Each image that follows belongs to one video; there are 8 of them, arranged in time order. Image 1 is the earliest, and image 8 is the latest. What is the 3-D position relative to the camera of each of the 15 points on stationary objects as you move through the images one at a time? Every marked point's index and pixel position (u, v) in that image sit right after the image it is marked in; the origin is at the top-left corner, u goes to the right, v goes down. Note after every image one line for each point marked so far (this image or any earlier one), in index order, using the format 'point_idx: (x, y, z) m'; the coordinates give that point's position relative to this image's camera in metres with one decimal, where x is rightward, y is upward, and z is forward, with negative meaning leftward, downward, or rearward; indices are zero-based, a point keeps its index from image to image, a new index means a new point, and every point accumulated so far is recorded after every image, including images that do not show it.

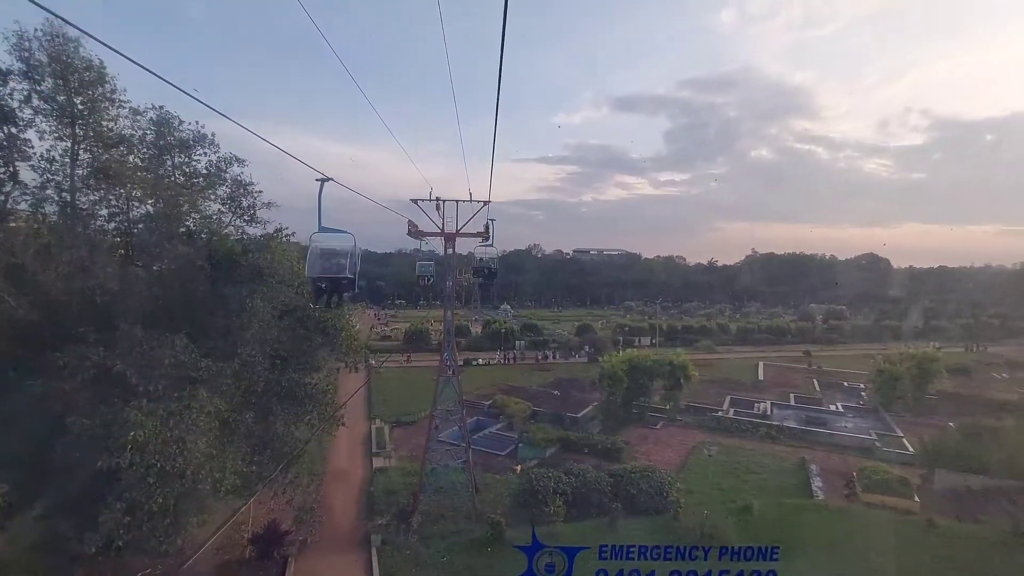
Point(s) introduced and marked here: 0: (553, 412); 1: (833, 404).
0: (+1.2, -3.5, +14.0) m
1: (+10.7, -3.9, +16.7) m
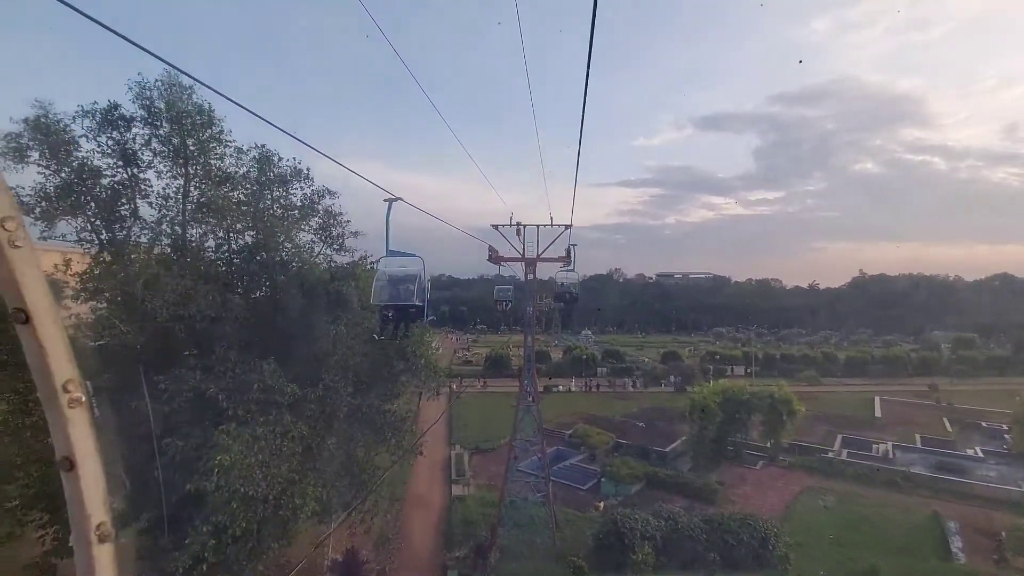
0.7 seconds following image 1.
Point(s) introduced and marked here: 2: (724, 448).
0: (+3.3, -4.2, +13.2) m
1: (+13.2, -4.6, +14.4) m
2: (+5.3, -4.0, +12.6) m
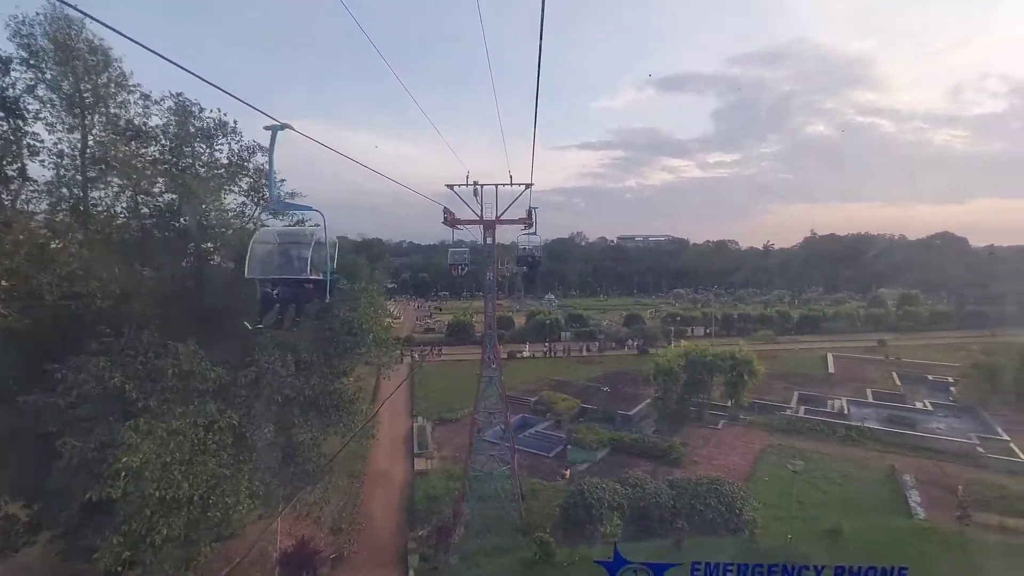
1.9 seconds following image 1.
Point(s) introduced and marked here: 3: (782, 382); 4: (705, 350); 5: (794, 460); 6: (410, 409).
0: (+2.4, -3.2, +13.2) m
1: (+12.1, -3.4, +15.1) m
2: (+4.4, -3.1, +12.7) m
3: (+8.9, -3.1, +16.6) m
4: (+5.0, -1.6, +13.1) m
5: (+5.8, -3.5, +10.3) m
6: (-3.1, -3.8, +15.6) m
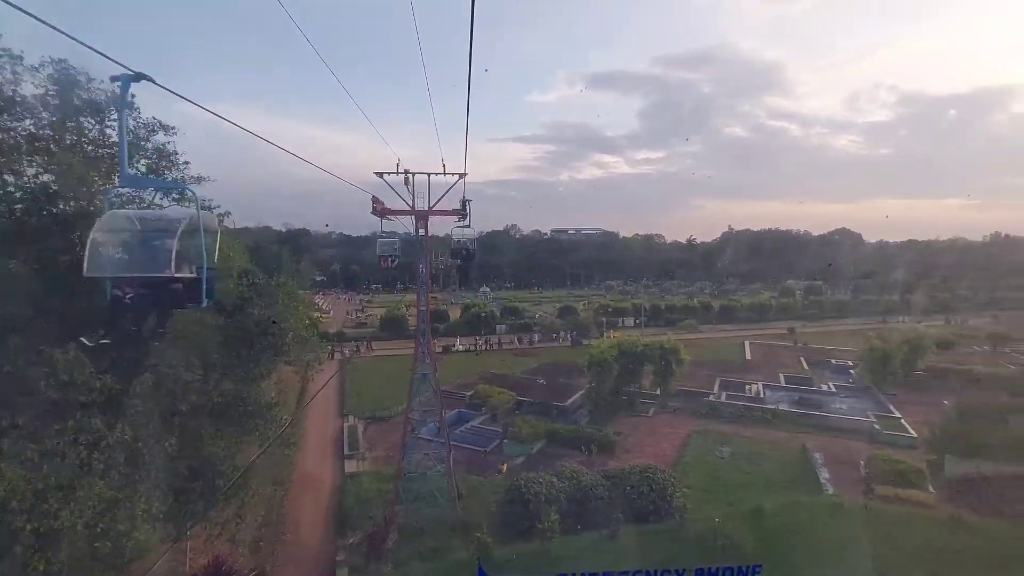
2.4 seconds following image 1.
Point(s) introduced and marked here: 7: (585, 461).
0: (+0.7, -3.0, +13.3) m
1: (+10.1, -3.1, +16.4) m
2: (+2.8, -2.9, +13.0) m
3: (+6.7, -2.8, +17.5) m
4: (+3.3, -1.4, +13.4) m
5: (+4.4, -3.3, +10.8) m
6: (-5.1, -3.6, +14.9) m
7: (+1.5, -3.5, +10.1) m
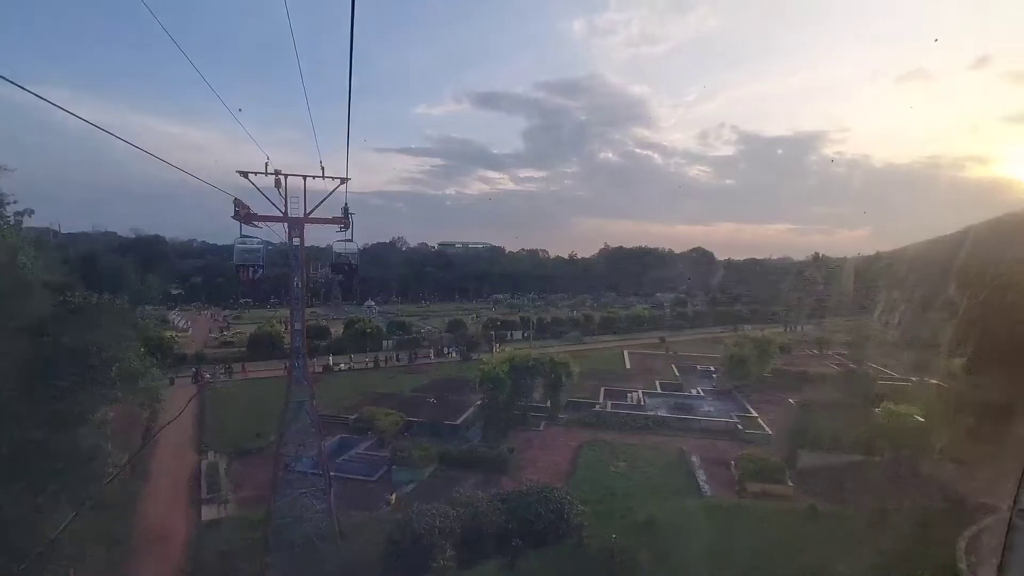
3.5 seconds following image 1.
0: (-2.1, -3.4, +12.7) m
1: (+6.4, -3.6, +17.8) m
2: (0.0, -3.2, +12.9) m
3: (+2.8, -3.3, +18.1) m
4: (+0.4, -1.8, +13.4) m
5: (+2.1, -3.6, +11.1) m
6: (-8.1, -4.0, +13.0) m
7: (-0.6, -3.8, +9.8) m
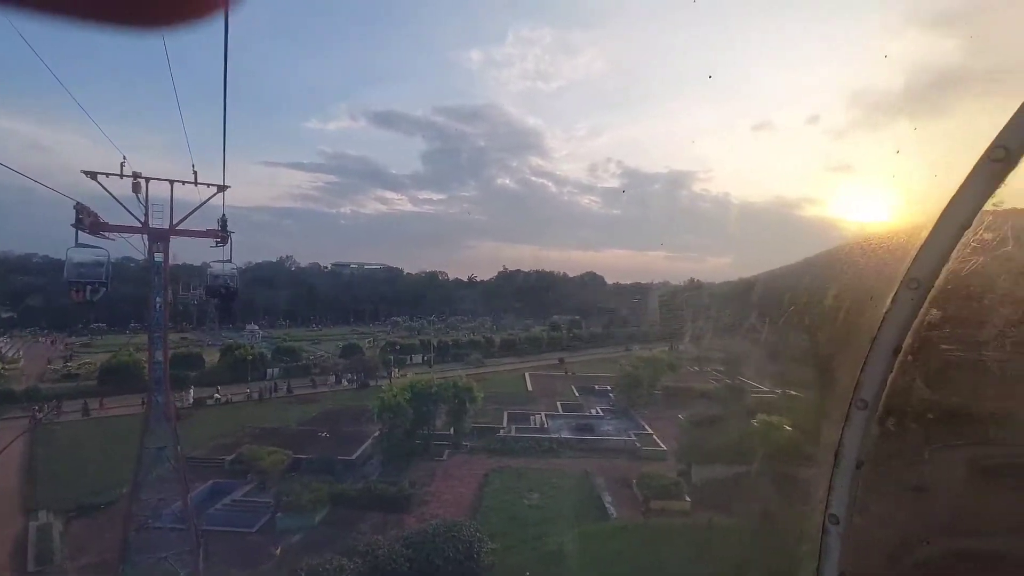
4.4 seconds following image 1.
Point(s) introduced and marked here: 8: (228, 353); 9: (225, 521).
0: (-4.4, -3.9, +11.5) m
1: (+2.9, -4.4, +18.2) m
2: (-2.4, -3.8, +12.2) m
3: (-0.7, -4.1, +17.8) m
4: (-2.1, -2.4, +12.9) m
5: (0.0, -4.1, +10.8) m
6: (-10.4, -4.5, +10.6) m
7: (-2.4, -4.2, +9.0) m
8: (-10.6, -2.5, +18.9) m
9: (-5.2, -4.2, +9.1) m
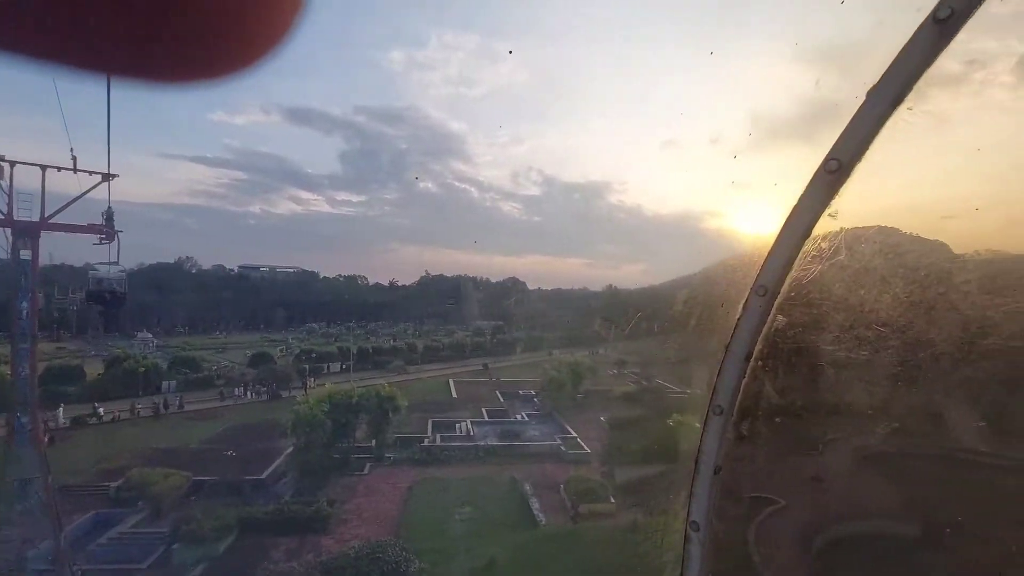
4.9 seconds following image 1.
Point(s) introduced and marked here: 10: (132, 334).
0: (-6.0, -4.0, +10.5) m
1: (+0.2, -4.6, +18.2) m
2: (-4.1, -3.9, +11.4) m
3: (-3.3, -4.3, +17.3) m
4: (-4.0, -2.5, +12.2) m
5: (-1.5, -4.2, +10.5) m
6: (-11.7, -4.5, +8.7) m
7: (-3.6, -4.3, +8.3) m
8: (-13.2, -2.7, +16.8) m
9: (-6.4, -4.3, +8.0) m
10: (-7.1, -0.8, +9.4) m
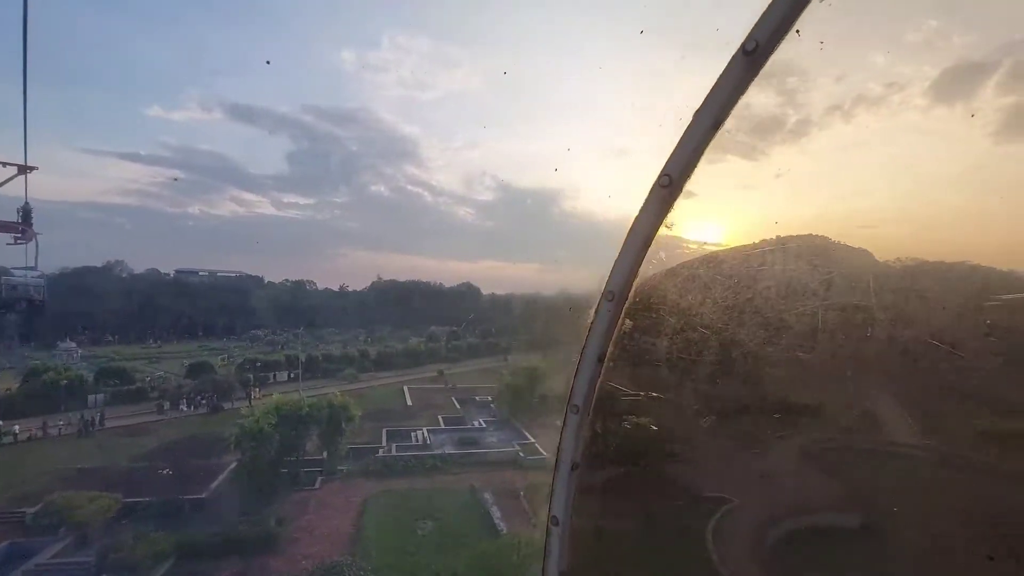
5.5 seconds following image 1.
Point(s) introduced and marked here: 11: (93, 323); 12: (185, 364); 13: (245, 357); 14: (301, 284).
0: (-6.8, -4.1, +9.7) m
1: (-1.3, -4.8, +18.0) m
2: (-5.0, -4.0, +10.8) m
3: (-4.7, -4.5, +16.7) m
4: (-4.9, -2.6, +11.6) m
5: (-2.4, -4.3, +10.1) m
6: (-12.4, -4.6, +7.4) m
7: (-4.2, -4.3, +7.7) m
8: (-14.6, -2.8, +15.4) m
9: (-7.0, -4.3, +7.2) m
10: (-7.8, -0.9, +8.6) m
11: (-7.4, -0.6, +8.8) m
12: (-6.2, -1.4, +9.5) m
13: (-5.2, -1.3, +9.8) m
14: (-4.1, +0.1, +9.8) m
